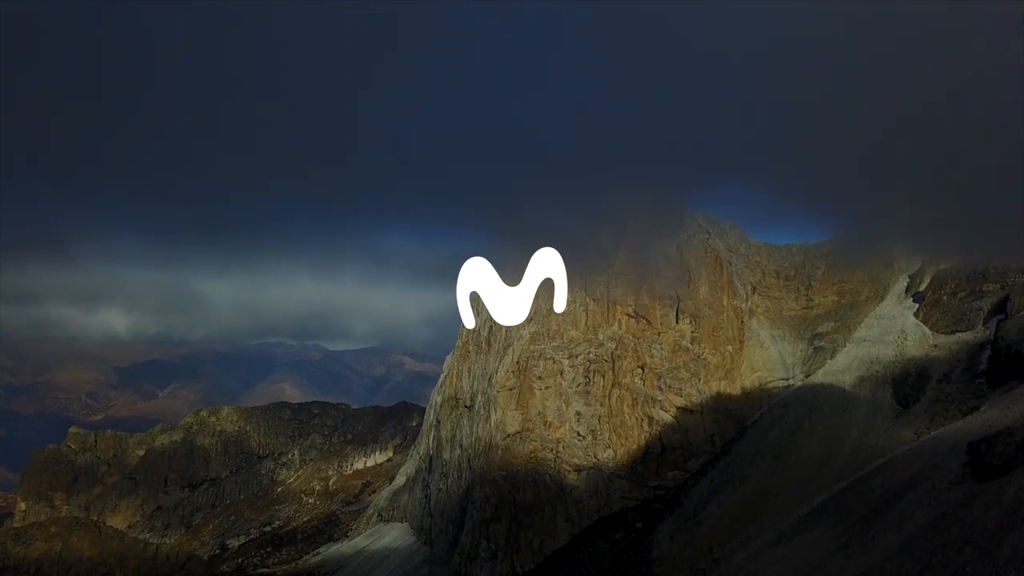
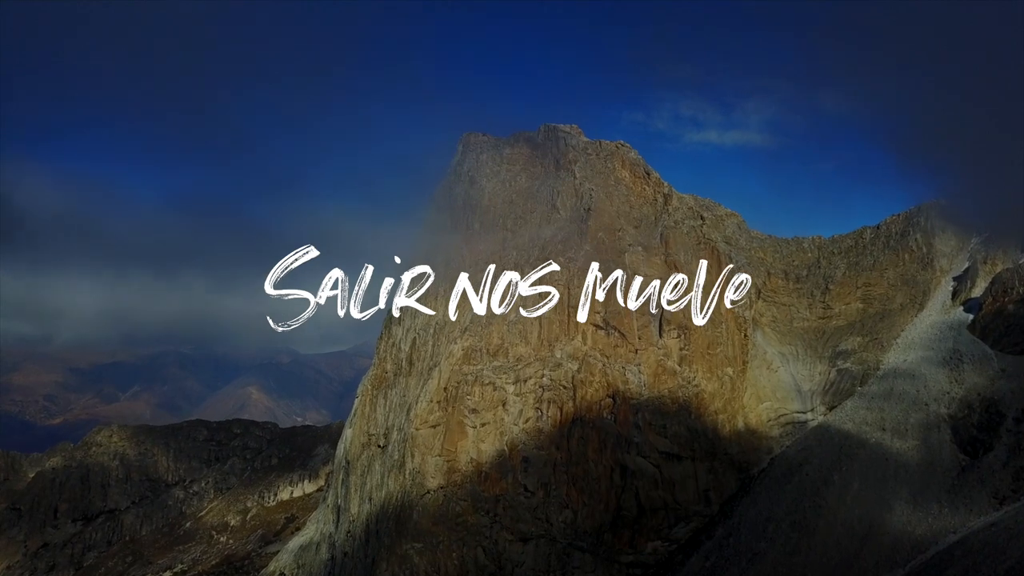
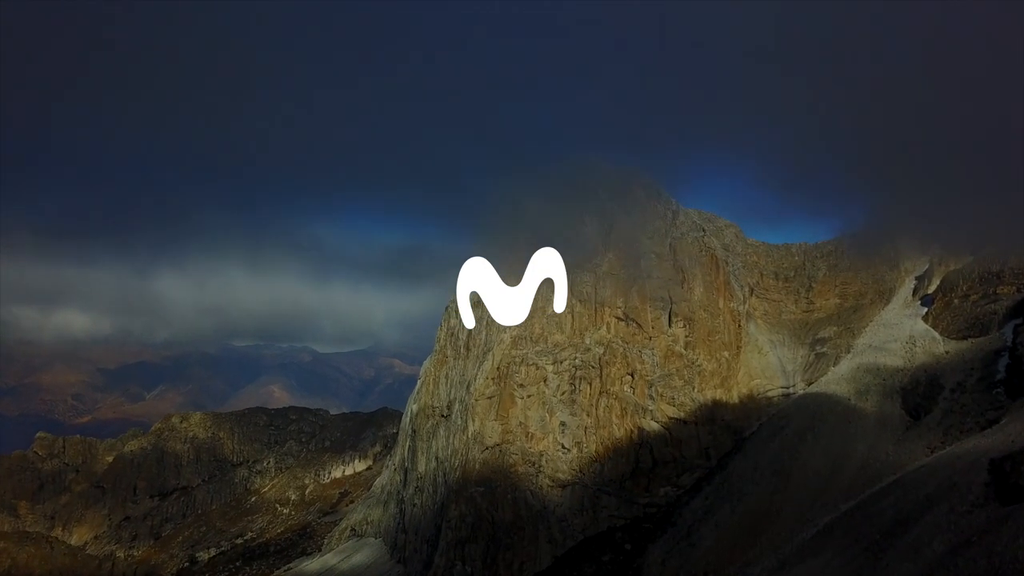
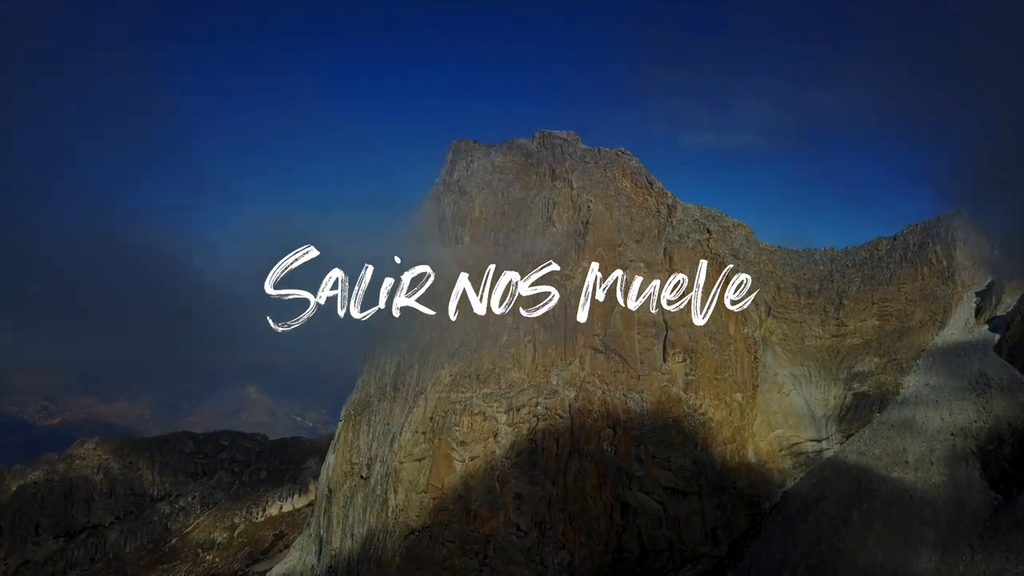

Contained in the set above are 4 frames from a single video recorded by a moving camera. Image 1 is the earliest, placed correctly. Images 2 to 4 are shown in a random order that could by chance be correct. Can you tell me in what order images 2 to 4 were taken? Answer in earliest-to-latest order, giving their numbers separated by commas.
3, 2, 4
